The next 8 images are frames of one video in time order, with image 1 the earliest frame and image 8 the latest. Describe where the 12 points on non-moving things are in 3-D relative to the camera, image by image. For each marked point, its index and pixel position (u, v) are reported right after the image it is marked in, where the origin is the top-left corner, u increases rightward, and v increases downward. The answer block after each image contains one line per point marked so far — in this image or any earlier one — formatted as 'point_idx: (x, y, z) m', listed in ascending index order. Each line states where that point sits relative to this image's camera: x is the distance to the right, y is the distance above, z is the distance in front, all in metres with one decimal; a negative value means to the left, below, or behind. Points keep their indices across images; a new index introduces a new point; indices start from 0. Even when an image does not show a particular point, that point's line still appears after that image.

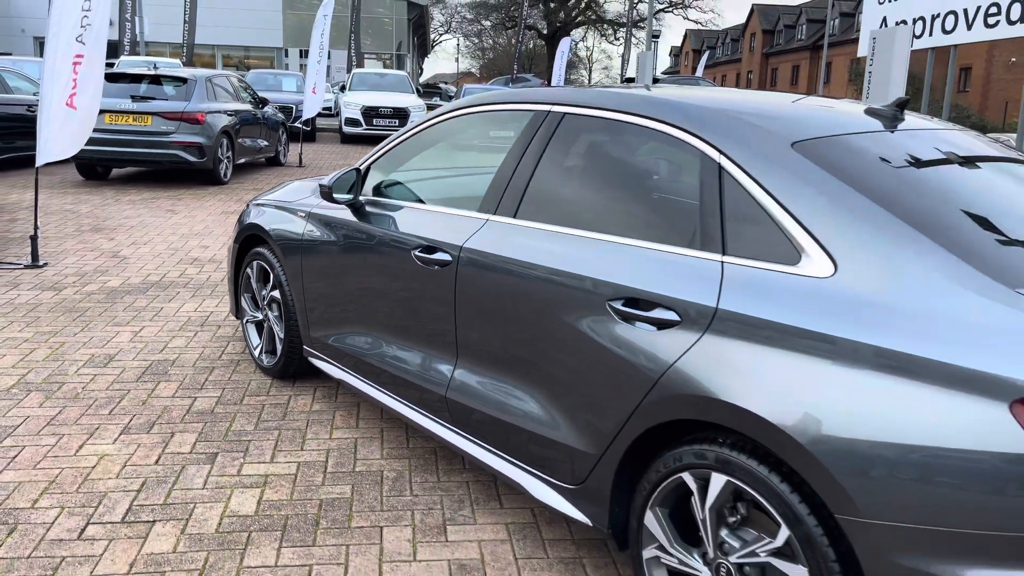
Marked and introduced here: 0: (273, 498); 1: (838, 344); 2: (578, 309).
0: (-0.8, -0.7, +3.0) m
1: (+0.7, -0.1, +1.9) m
2: (+0.2, -0.1, +2.4) m
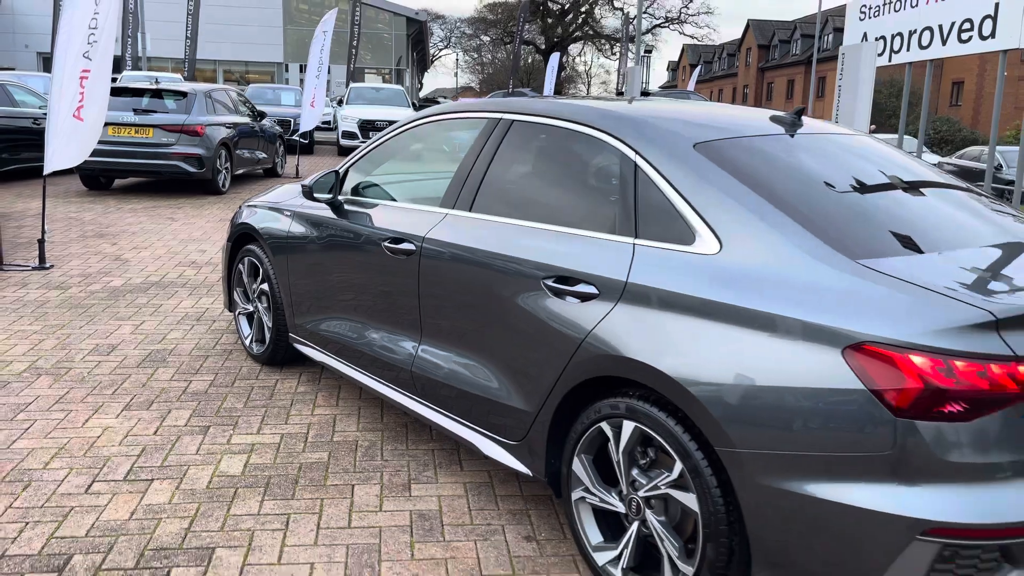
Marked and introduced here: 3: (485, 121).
0: (-1.0, -0.7, +3.4) m
1: (+0.5, 0.0, +2.3) m
2: (0.0, 0.0, +2.8) m
3: (-0.1, +0.7, +3.4) m
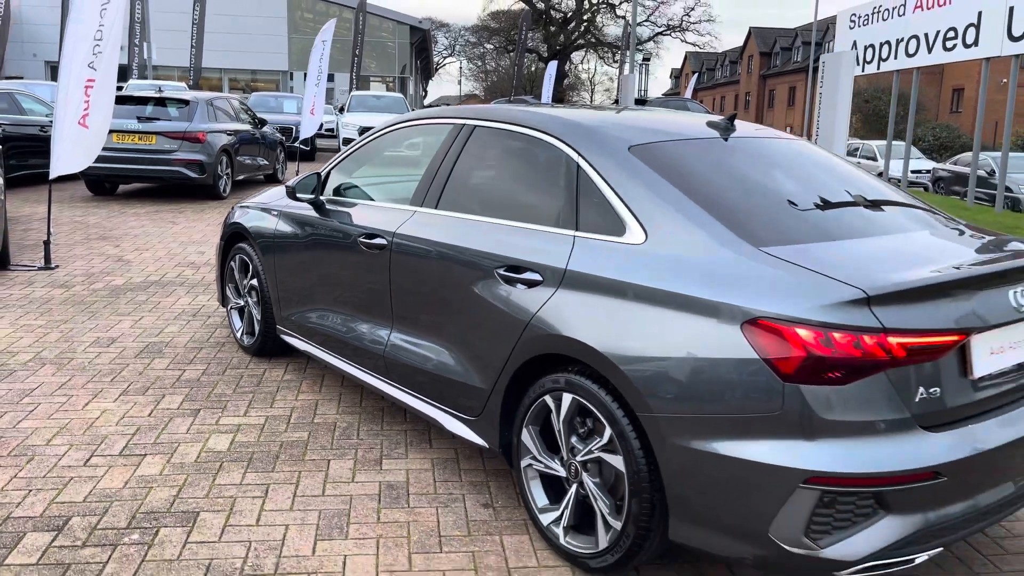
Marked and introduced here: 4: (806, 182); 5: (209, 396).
0: (-1.2, -0.7, +3.7) m
1: (+0.4, 0.0, +2.6) m
2: (-0.1, 0.0, +3.1) m
3: (-0.3, +0.7, +3.7) m
4: (+1.1, +0.4, +3.1) m
5: (-1.5, -0.5, +4.2) m
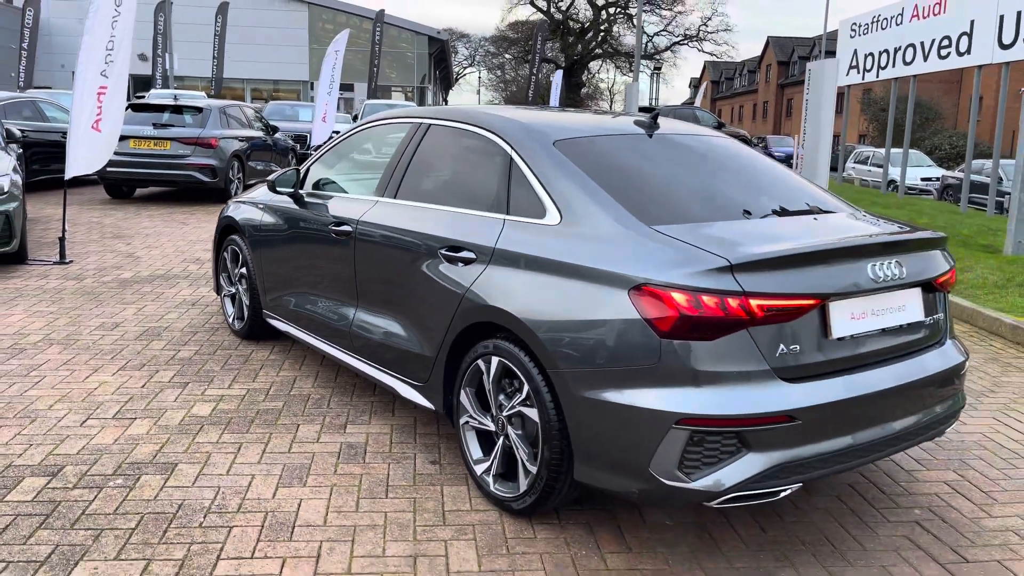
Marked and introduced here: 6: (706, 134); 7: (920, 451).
0: (-1.4, -0.6, +4.1) m
1: (+0.1, +0.1, +2.9) m
2: (-0.4, +0.1, +3.5) m
3: (-0.5, +0.8, +4.1) m
4: (+0.8, +0.4, +3.5) m
5: (-1.7, -0.5, +4.6) m
6: (+0.8, +0.7, +4.0) m
7: (+1.9, -0.7, +3.9) m
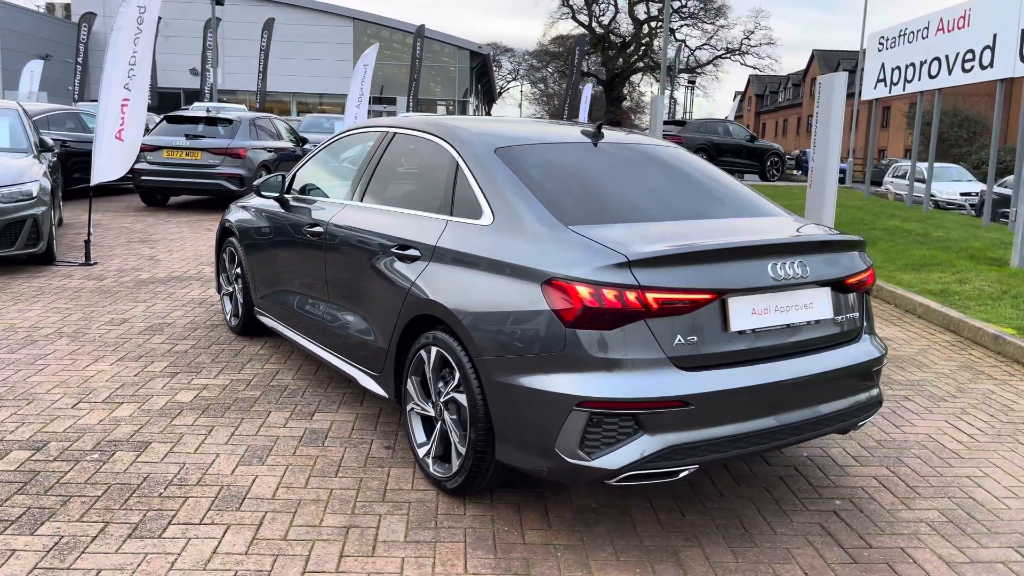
0: (-1.6, -0.5, +4.4) m
1: (-0.1, +0.1, +3.2) m
2: (-0.6, +0.1, +3.8) m
3: (-0.7, +0.8, +4.4) m
4: (+0.6, +0.5, +3.7) m
5: (-1.9, -0.4, +4.9) m
6: (+0.6, +0.7, +4.2) m
7: (+1.6, -0.8, +4.0) m
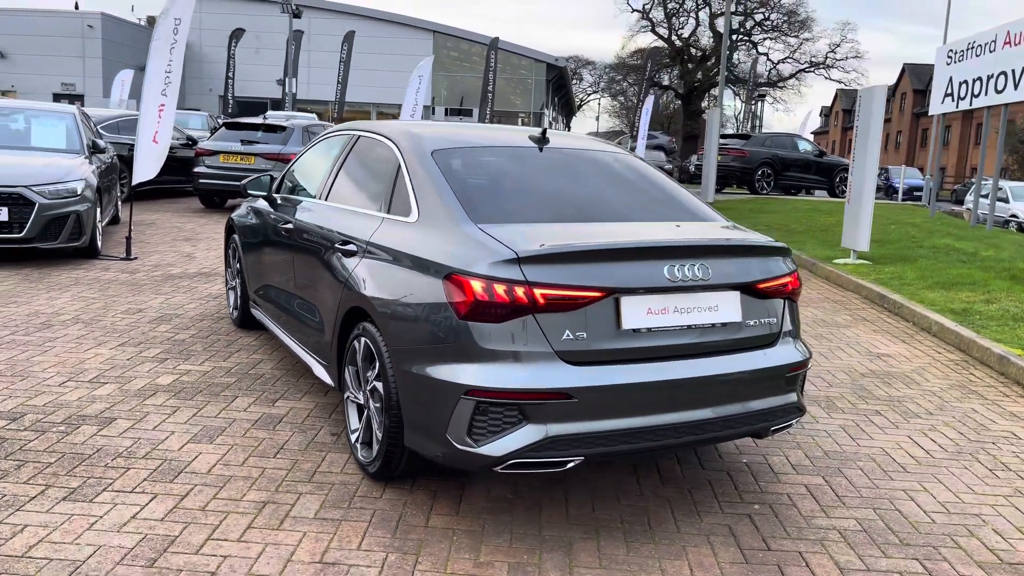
0: (-1.8, -0.5, +4.7) m
1: (-0.4, +0.1, +3.4) m
2: (-0.8, +0.2, +4.0) m
3: (-0.9, +0.8, +4.6) m
4: (+0.3, +0.4, +3.8) m
5: (-2.0, -0.4, +5.2) m
6: (+0.4, +0.7, +4.3) m
7: (+1.4, -0.8, +4.0) m
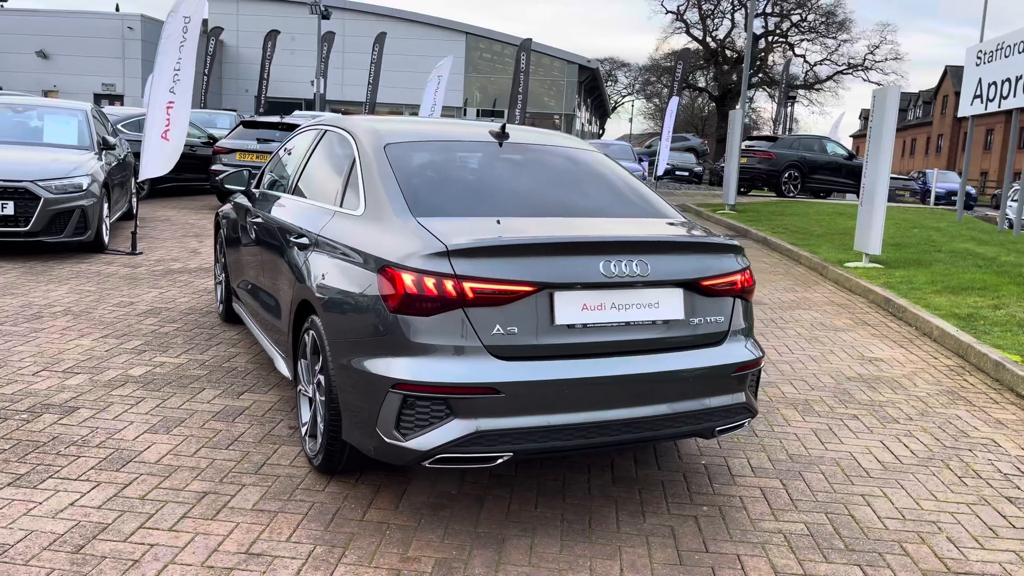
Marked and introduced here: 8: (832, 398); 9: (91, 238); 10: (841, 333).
0: (-2.0, -0.5, +4.7) m
1: (-0.7, +0.2, +3.3) m
2: (-1.0, +0.2, +4.0) m
3: (-1.0, +0.8, +4.6) m
4: (+0.2, +0.5, +3.8) m
5: (-2.2, -0.3, +5.3) m
6: (+0.2, +0.7, +4.2) m
7: (+1.2, -0.8, +3.9) m
8: (+1.9, -0.6, +5.0) m
9: (-4.1, +0.5, +8.3) m
10: (+2.7, -0.4, +7.0) m
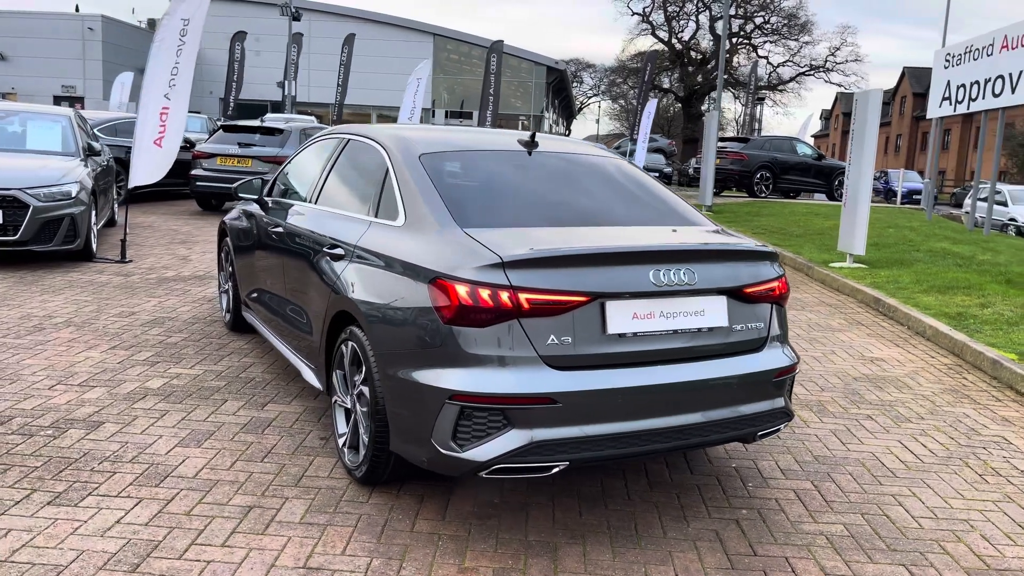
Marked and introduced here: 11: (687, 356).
0: (-1.8, -0.5, +4.7) m
1: (-0.5, +0.1, +3.3) m
2: (-0.9, +0.2, +4.0) m
3: (-0.9, +0.8, +4.6) m
4: (+0.3, +0.4, +3.8) m
5: (-2.1, -0.4, +5.2) m
6: (+0.4, +0.7, +4.3) m
7: (+1.3, -0.8, +4.0) m
8: (+2.0, -0.7, +5.1) m
9: (-4.1, +0.4, +8.2) m
10: (+2.7, -0.4, +7.1) m
11: (+0.6, -0.3, +3.2) m
